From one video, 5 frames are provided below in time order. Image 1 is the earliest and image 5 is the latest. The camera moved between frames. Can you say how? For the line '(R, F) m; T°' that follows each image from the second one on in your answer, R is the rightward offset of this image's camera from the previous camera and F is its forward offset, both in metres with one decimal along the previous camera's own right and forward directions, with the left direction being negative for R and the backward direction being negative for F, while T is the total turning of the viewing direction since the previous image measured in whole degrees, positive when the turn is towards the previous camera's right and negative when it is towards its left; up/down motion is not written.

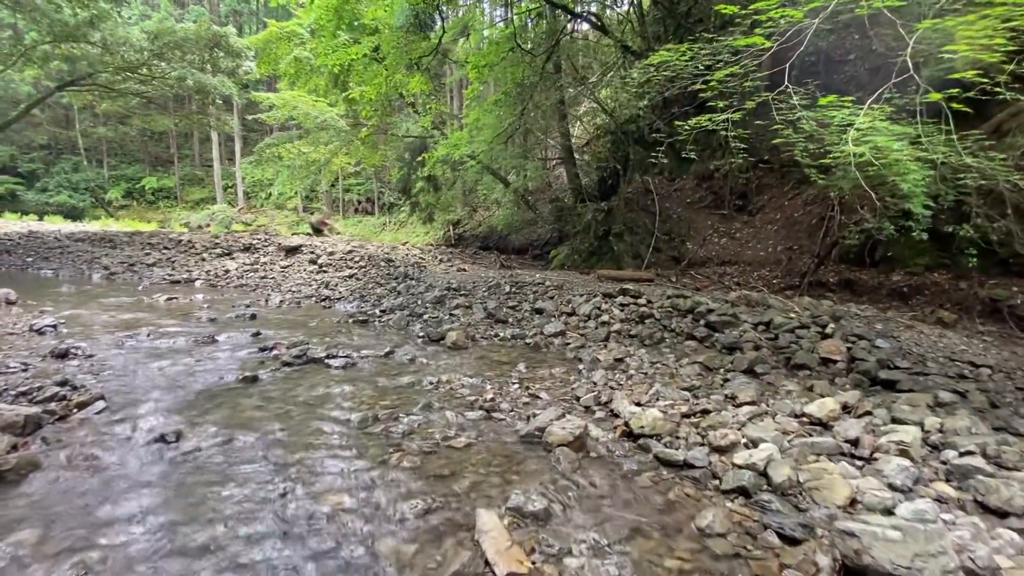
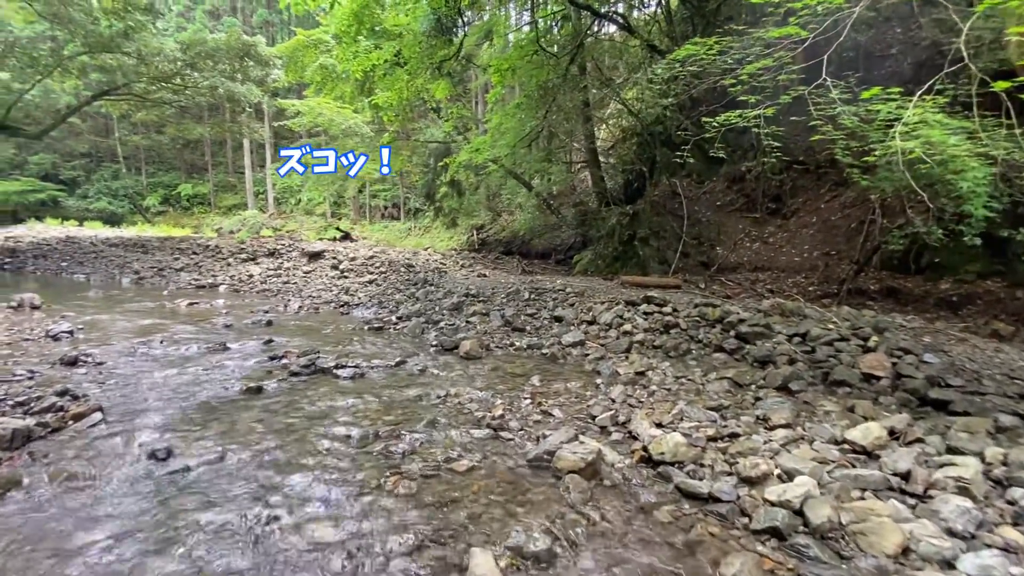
(+0.1, +0.2) m; -3°
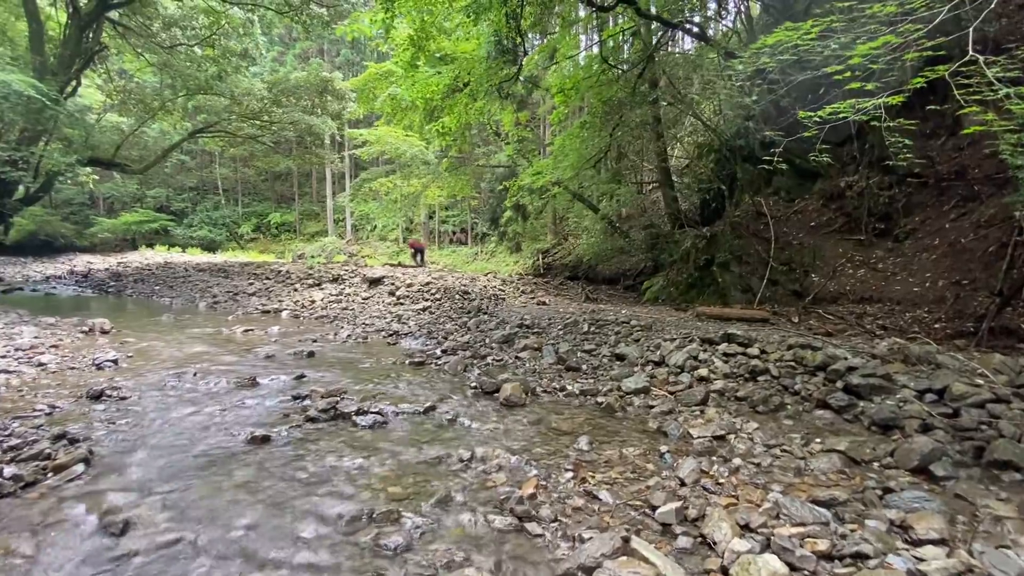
(+0.2, +0.7) m; -8°
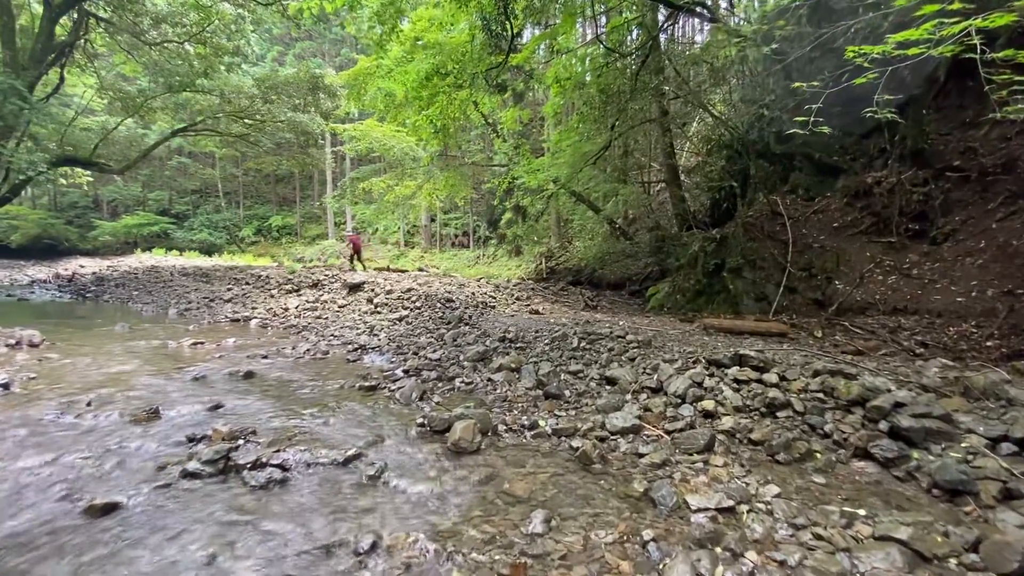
(+0.4, +1.0) m; -1°
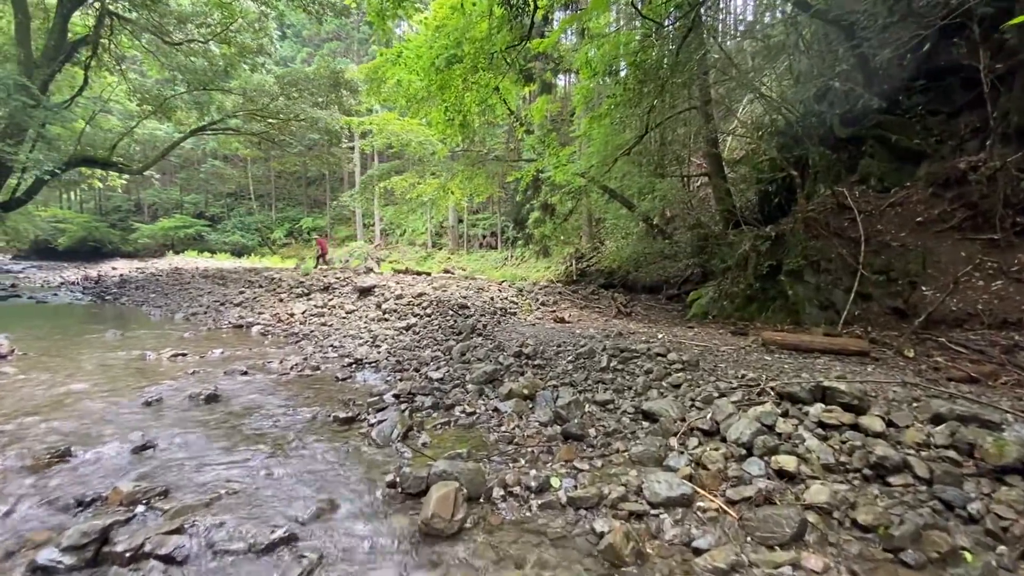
(+0.2, +1.1) m; -4°
